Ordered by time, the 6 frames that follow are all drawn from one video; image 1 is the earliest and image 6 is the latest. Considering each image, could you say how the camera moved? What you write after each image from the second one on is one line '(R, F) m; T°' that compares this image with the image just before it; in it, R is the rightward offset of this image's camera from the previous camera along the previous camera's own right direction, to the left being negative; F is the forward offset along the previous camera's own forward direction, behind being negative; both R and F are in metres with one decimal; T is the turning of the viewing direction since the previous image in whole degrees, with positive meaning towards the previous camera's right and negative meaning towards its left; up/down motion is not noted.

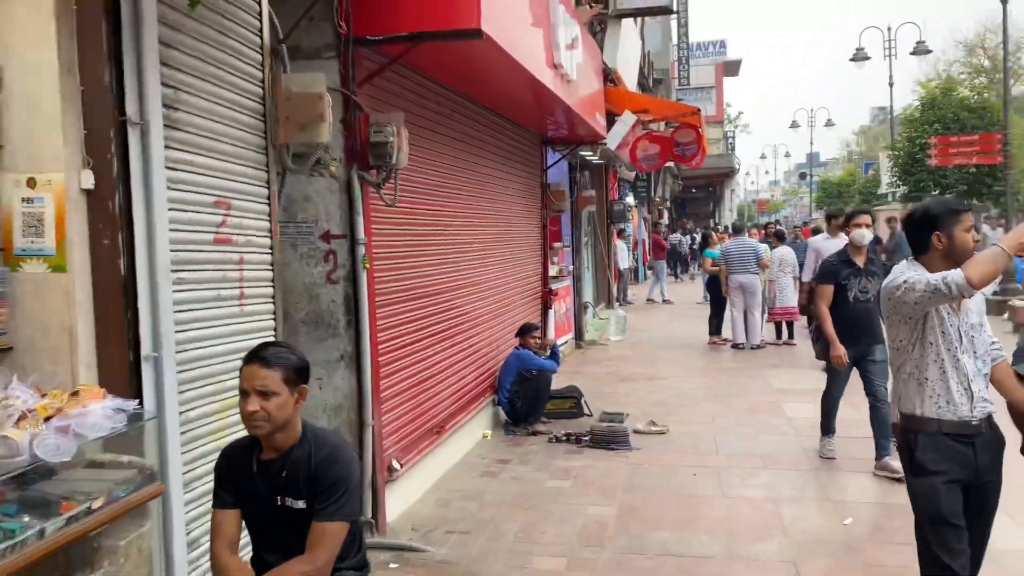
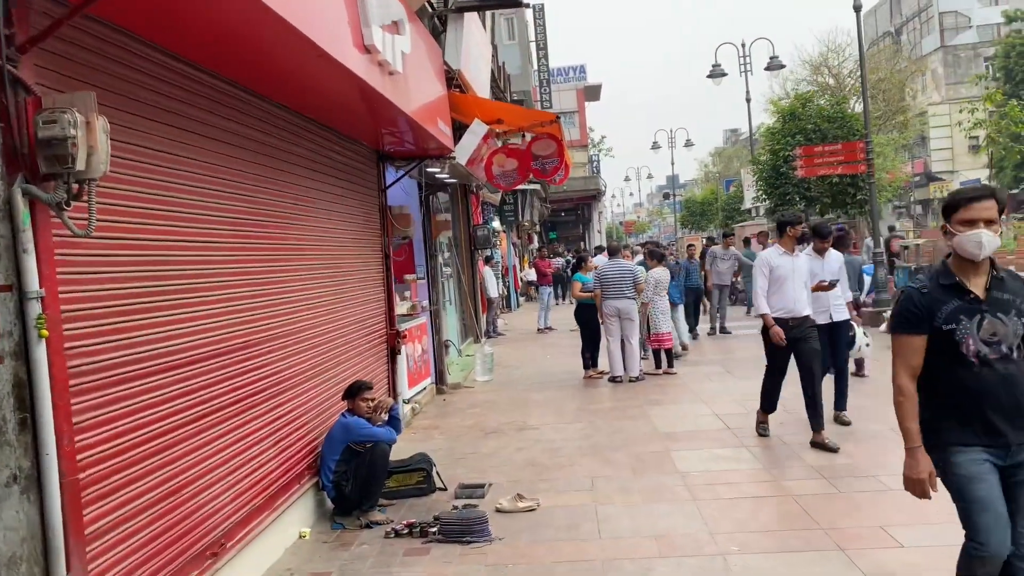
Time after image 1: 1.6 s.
(+0.4, +1.4) m; +9°
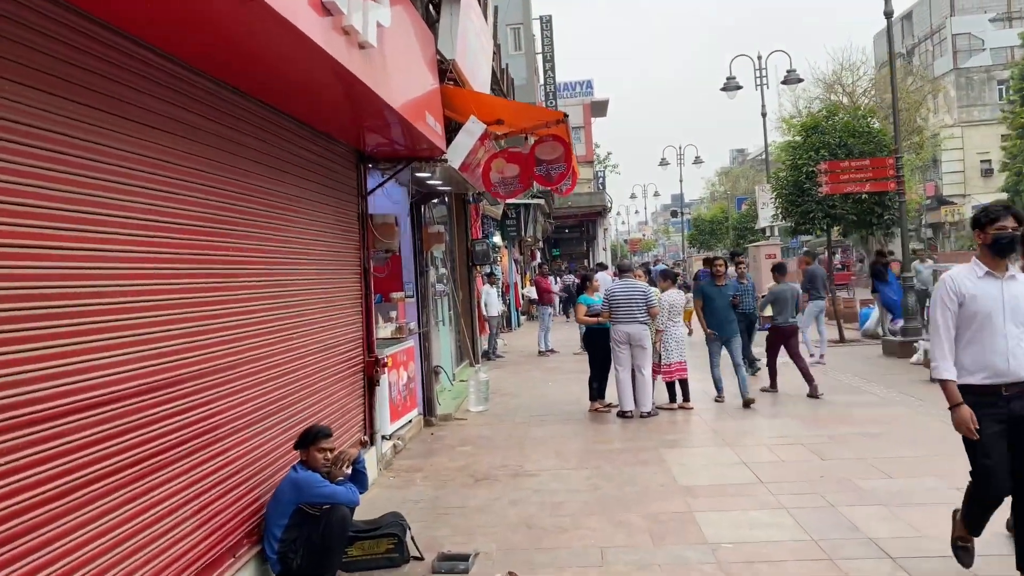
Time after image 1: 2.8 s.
(0.0, +1.0) m; 0°
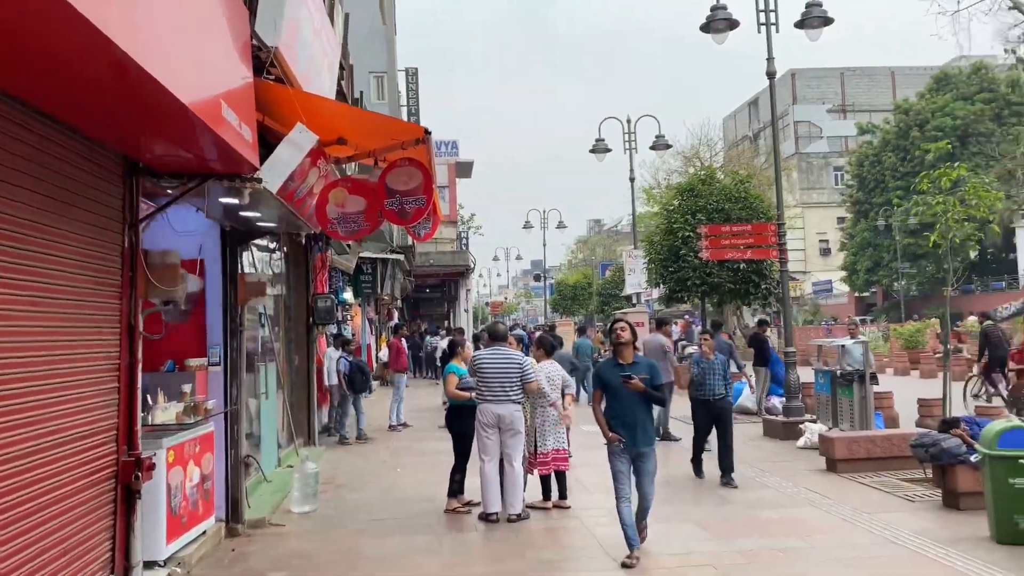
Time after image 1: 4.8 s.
(+0.1, +1.7) m; +10°
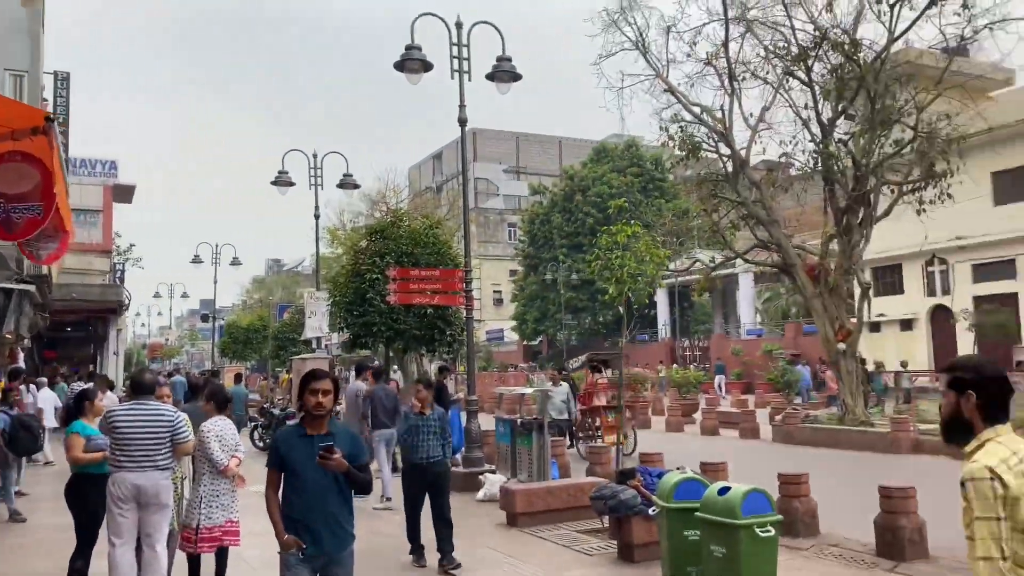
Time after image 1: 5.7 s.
(+0.1, +0.7) m; +22°
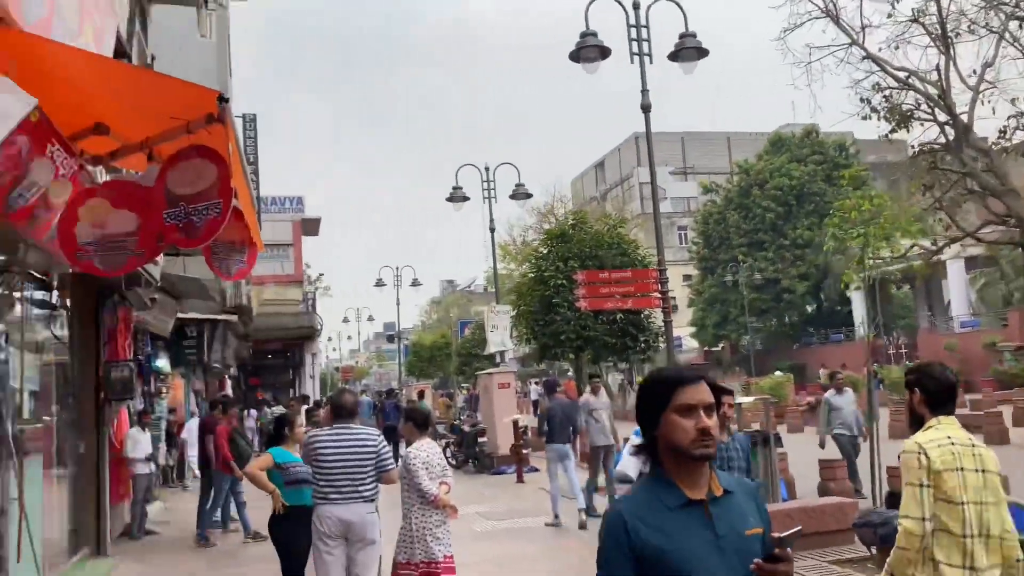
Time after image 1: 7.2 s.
(-0.4, +0.9) m; -12°
